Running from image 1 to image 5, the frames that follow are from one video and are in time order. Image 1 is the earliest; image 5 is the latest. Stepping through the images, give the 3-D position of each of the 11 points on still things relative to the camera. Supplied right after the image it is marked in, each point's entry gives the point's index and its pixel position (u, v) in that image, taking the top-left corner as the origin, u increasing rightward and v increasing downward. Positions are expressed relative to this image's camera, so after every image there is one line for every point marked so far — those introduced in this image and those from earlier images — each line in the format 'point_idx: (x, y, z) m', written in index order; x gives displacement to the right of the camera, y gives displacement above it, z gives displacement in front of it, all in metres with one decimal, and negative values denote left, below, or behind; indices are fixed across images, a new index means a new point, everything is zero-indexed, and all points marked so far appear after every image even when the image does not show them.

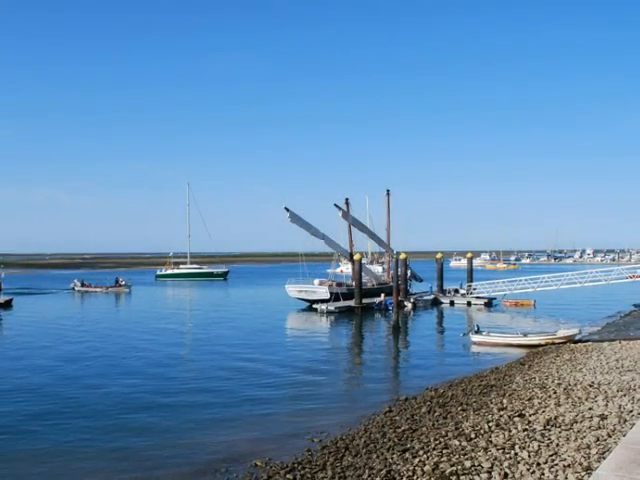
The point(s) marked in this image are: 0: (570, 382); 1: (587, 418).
0: (+8.0, -4.9, +19.5) m
1: (+7.5, -5.2, +16.9) m
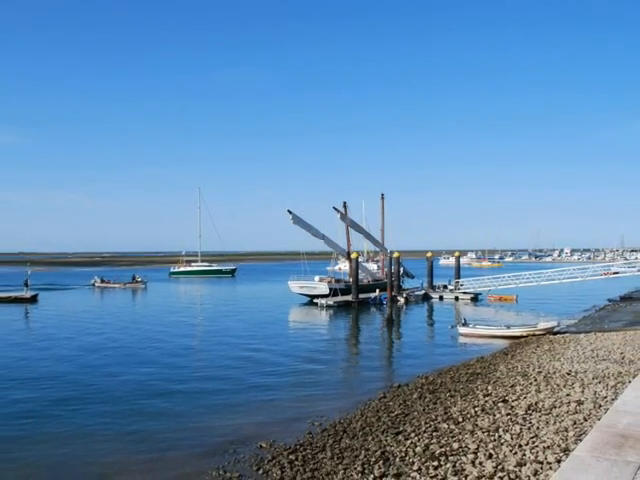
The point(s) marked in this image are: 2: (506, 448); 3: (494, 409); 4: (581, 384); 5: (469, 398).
0: (+8.0, -4.9, +21.0) m
1: (+7.5, -5.2, +18.3) m
2: (+5.0, -5.6, +16.0) m
3: (+5.4, -5.3, +18.6) m
4: (+8.5, -4.9, +19.4) m
5: (+4.9, -5.2, +19.5) m
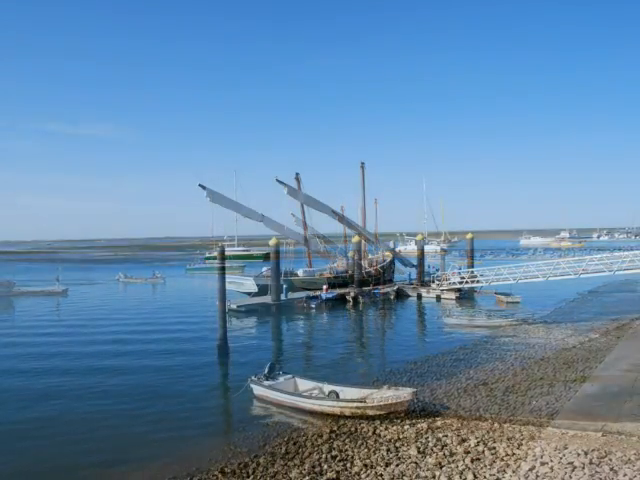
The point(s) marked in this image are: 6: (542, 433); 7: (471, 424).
0: (+8.1, -4.8, +22.7) m
1: (+7.5, -5.2, +20.1) m
2: (+5.0, -5.7, +17.8) m
3: (+5.4, -5.3, +20.3) m
4: (+8.5, -4.9, +21.1) m
5: (+4.9, -5.2, +21.3) m
6: (+6.4, -5.6, +17.4) m
7: (+4.6, -5.6, +18.2) m
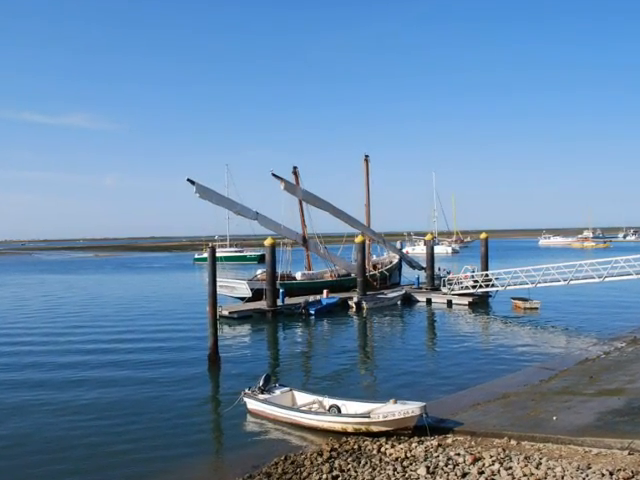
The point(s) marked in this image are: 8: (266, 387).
0: (+8.1, -4.7, +21.0) m
1: (+7.5, -5.2, +18.3) m
2: (+5.0, -5.7, +16.1) m
3: (+5.4, -5.3, +18.6) m
4: (+8.5, -4.9, +19.4) m
5: (+4.9, -5.2, +19.6) m
6: (+6.4, -5.6, +15.6) m
7: (+4.6, -5.7, +16.5) m
8: (-1.8, -4.9, +19.6) m
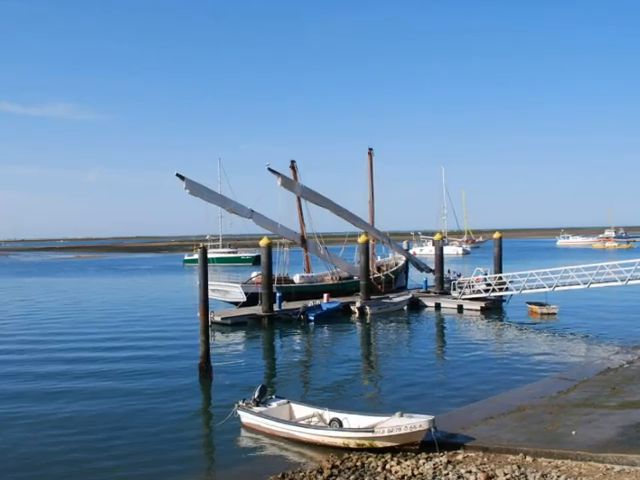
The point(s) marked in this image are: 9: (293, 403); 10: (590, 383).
0: (+8.1, -4.7, +19.6) m
1: (+7.5, -5.2, +16.9) m
2: (+5.0, -5.7, +14.7) m
3: (+5.4, -5.3, +17.2) m
4: (+8.5, -4.9, +18.0) m
5: (+4.9, -5.2, +18.2) m
6: (+6.4, -5.6, +14.3) m
7: (+4.6, -5.7, +15.1) m
8: (-1.8, -4.9, +18.2) m
9: (-0.8, -5.0, +18.2) m
10: (+9.1, -4.6, +19.7) m
